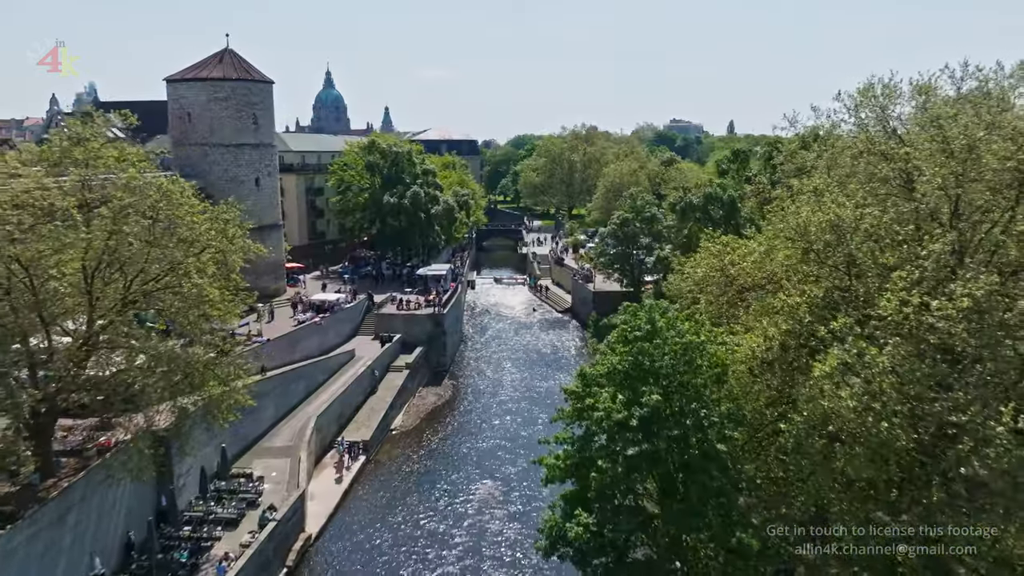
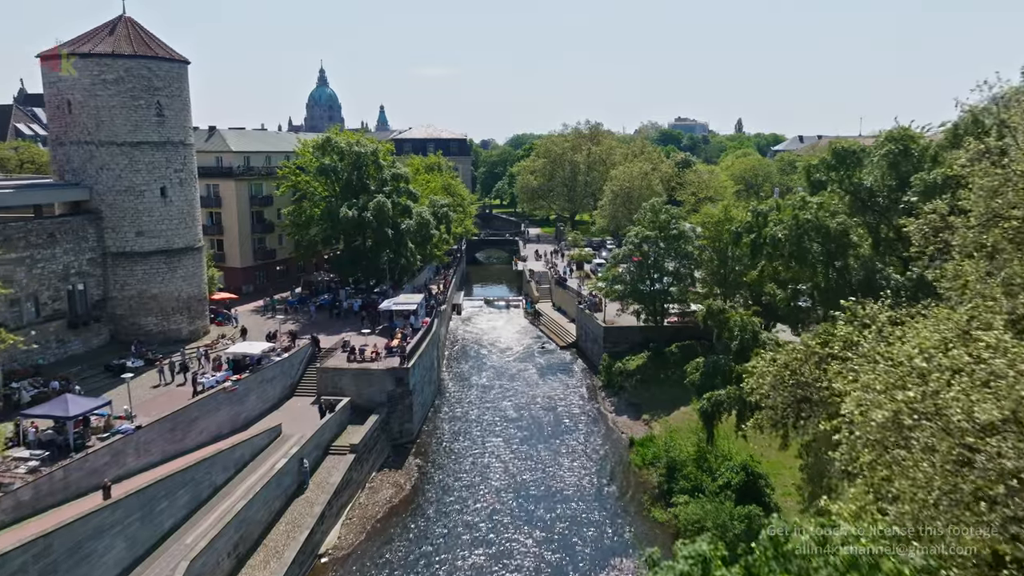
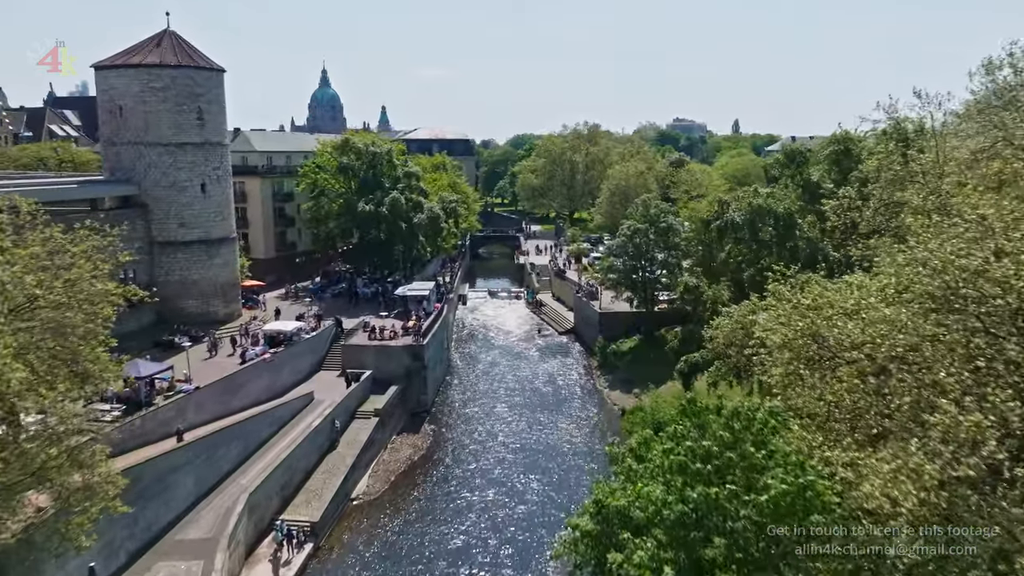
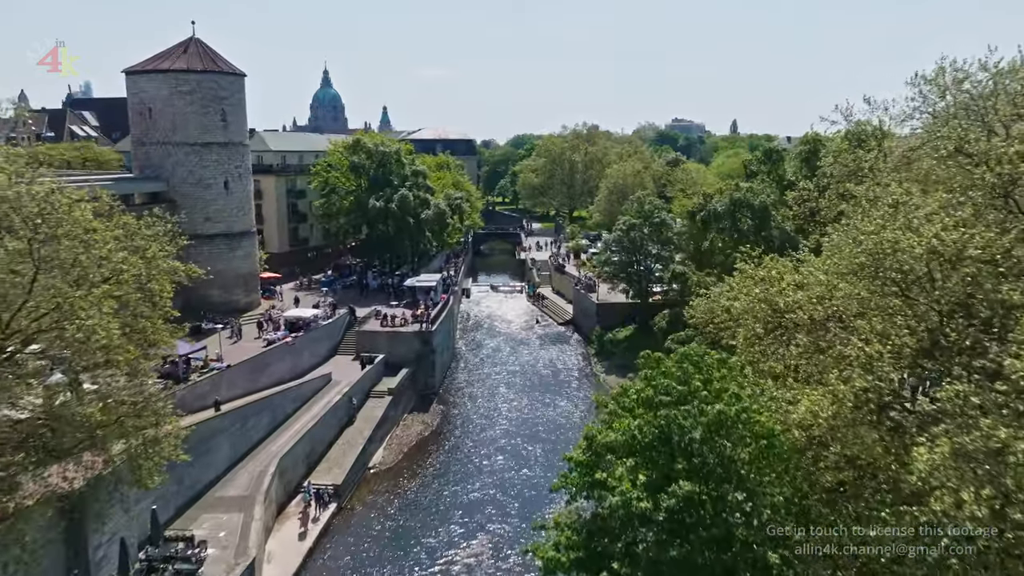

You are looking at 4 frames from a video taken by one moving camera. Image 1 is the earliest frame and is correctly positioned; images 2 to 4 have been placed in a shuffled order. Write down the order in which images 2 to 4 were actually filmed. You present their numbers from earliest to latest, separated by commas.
4, 3, 2
